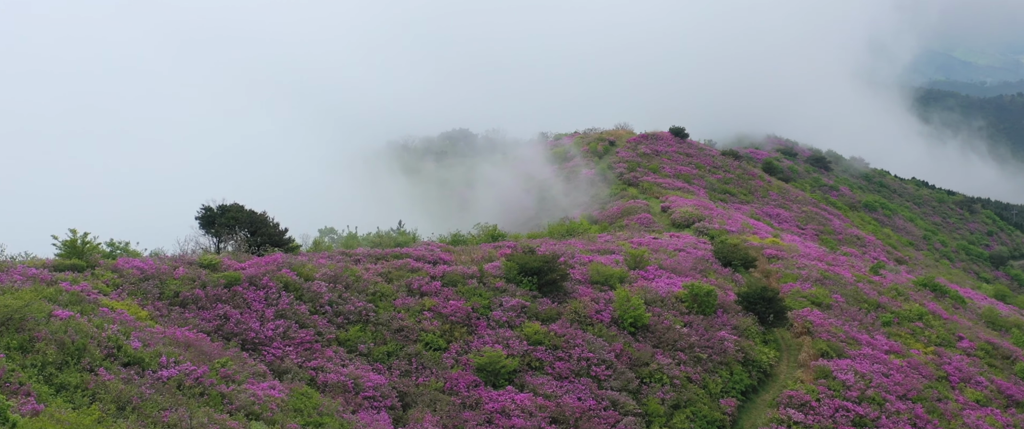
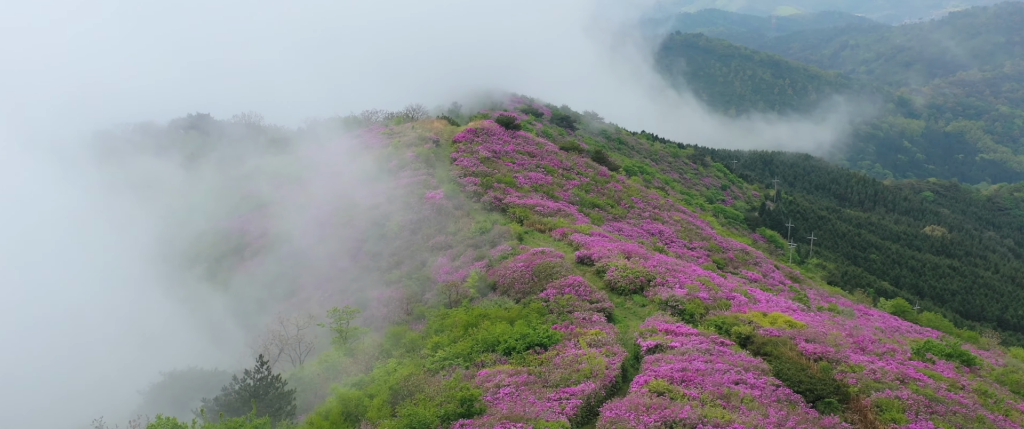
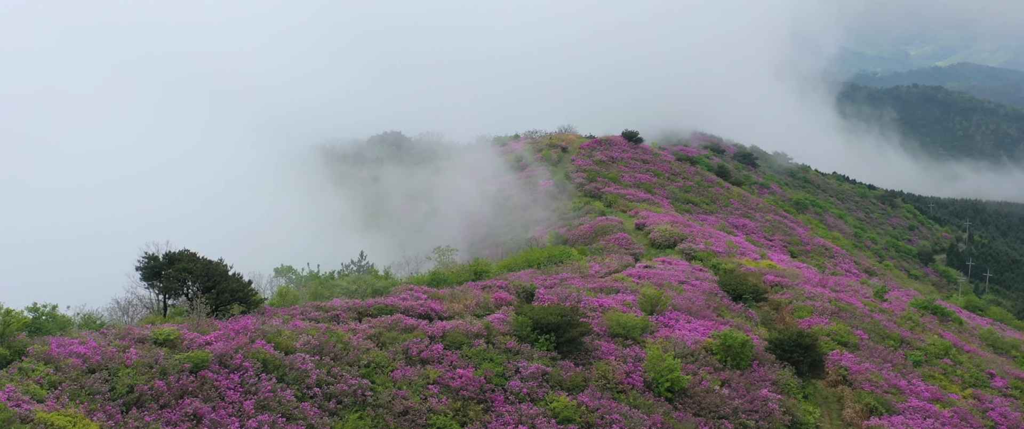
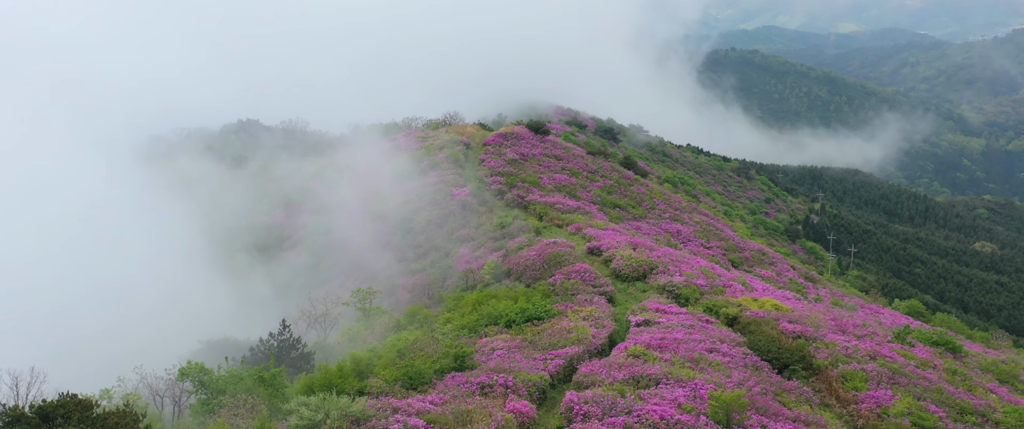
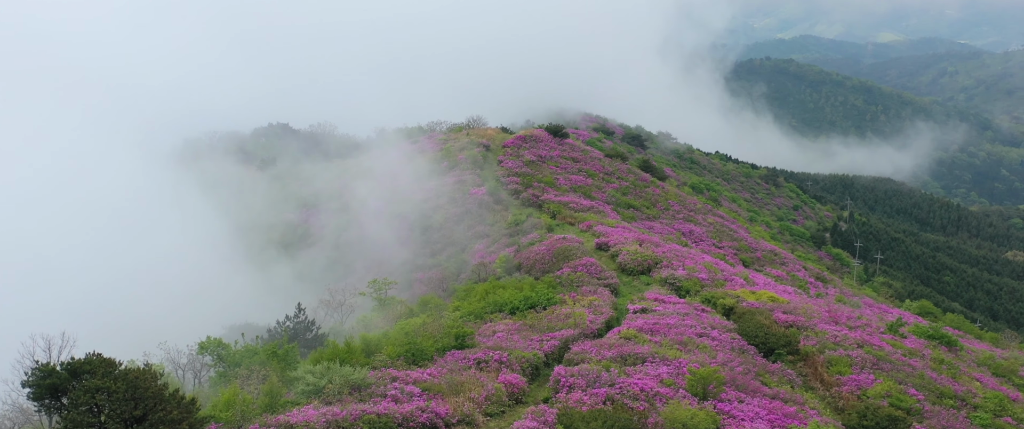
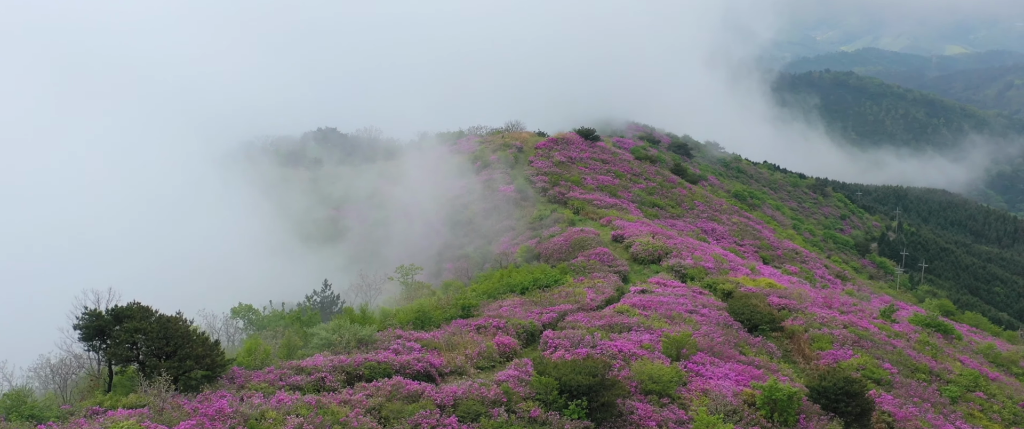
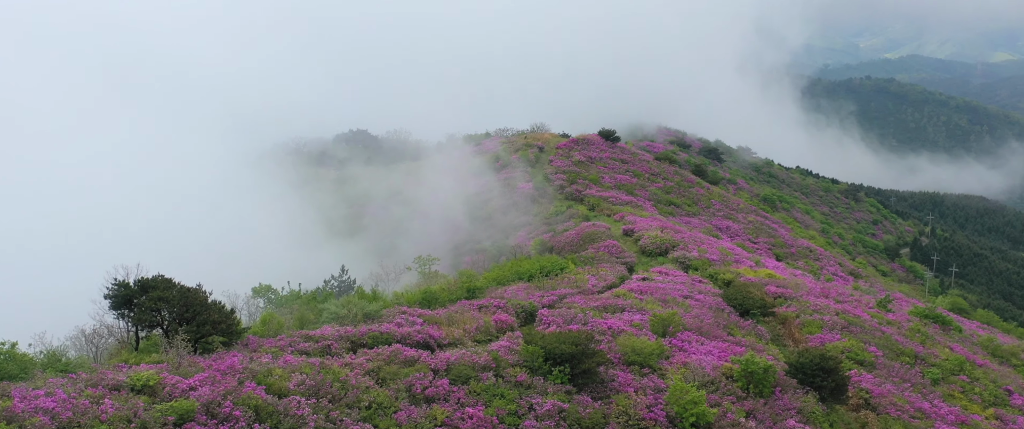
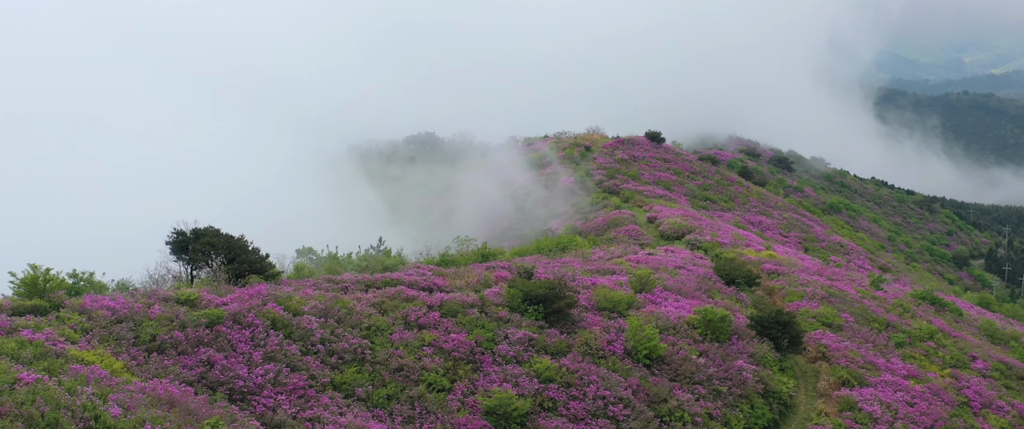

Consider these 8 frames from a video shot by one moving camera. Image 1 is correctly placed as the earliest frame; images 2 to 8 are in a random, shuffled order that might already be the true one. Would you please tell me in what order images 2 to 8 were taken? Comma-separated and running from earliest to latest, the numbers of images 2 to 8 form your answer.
8, 3, 7, 6, 5, 4, 2
